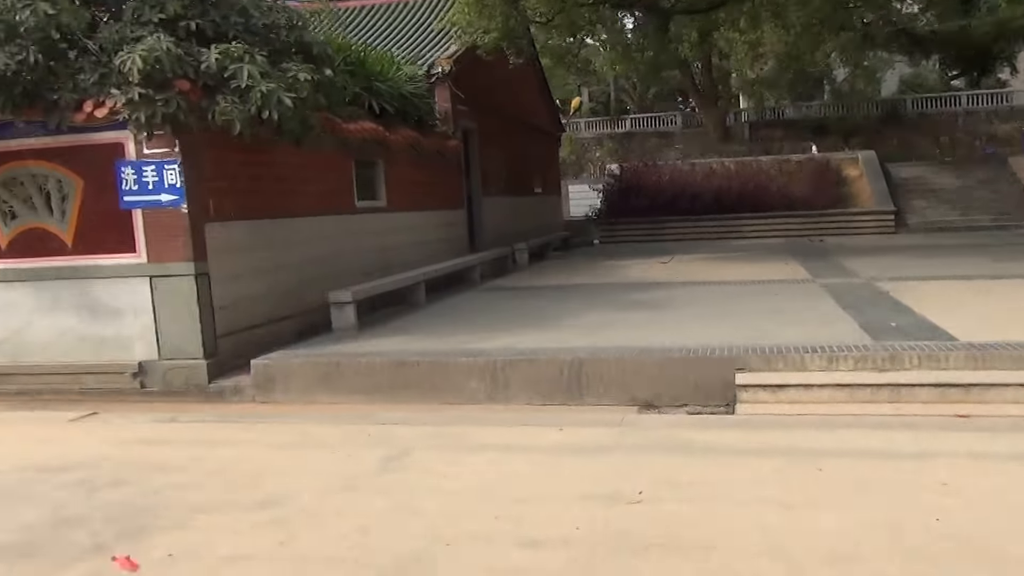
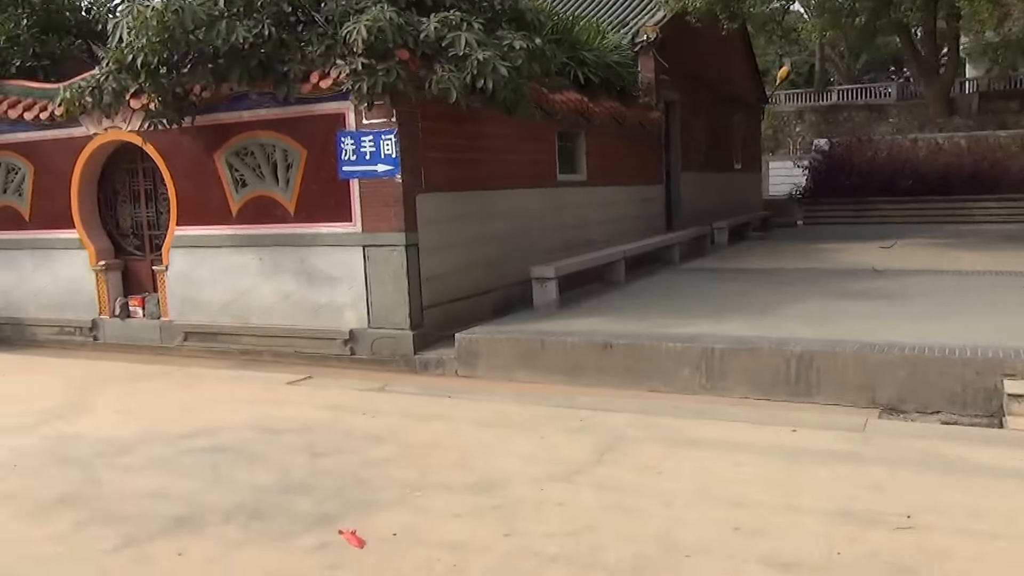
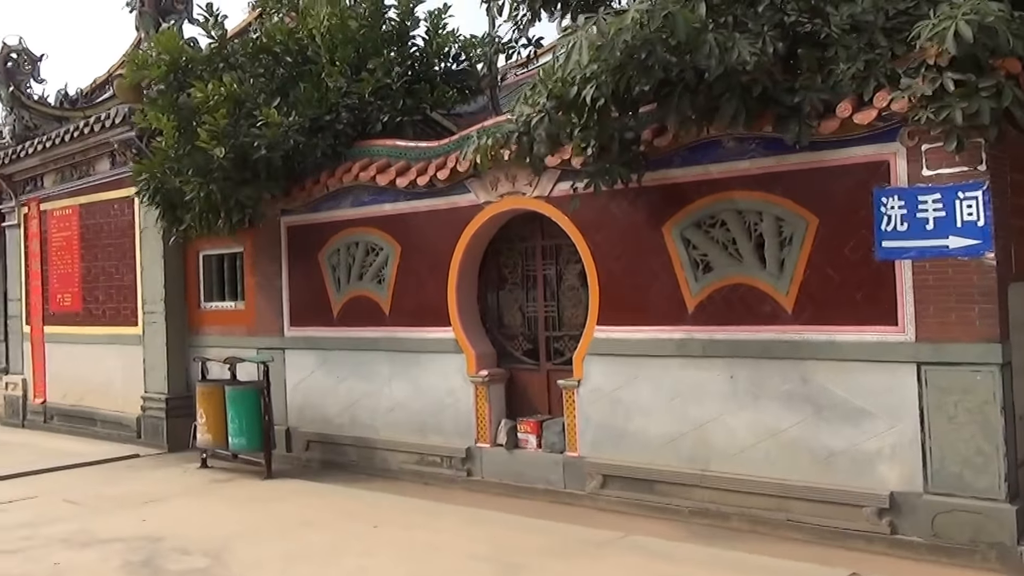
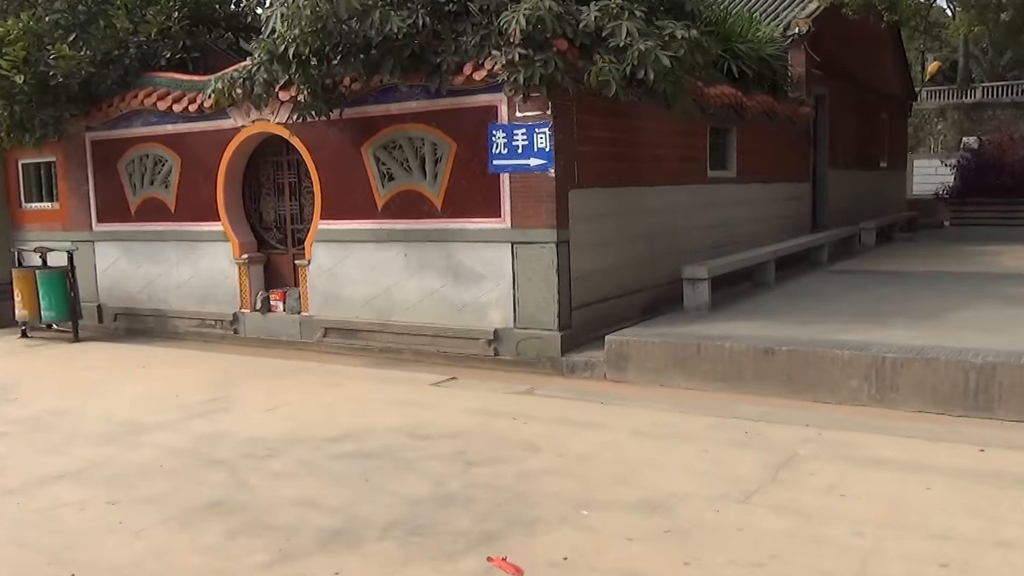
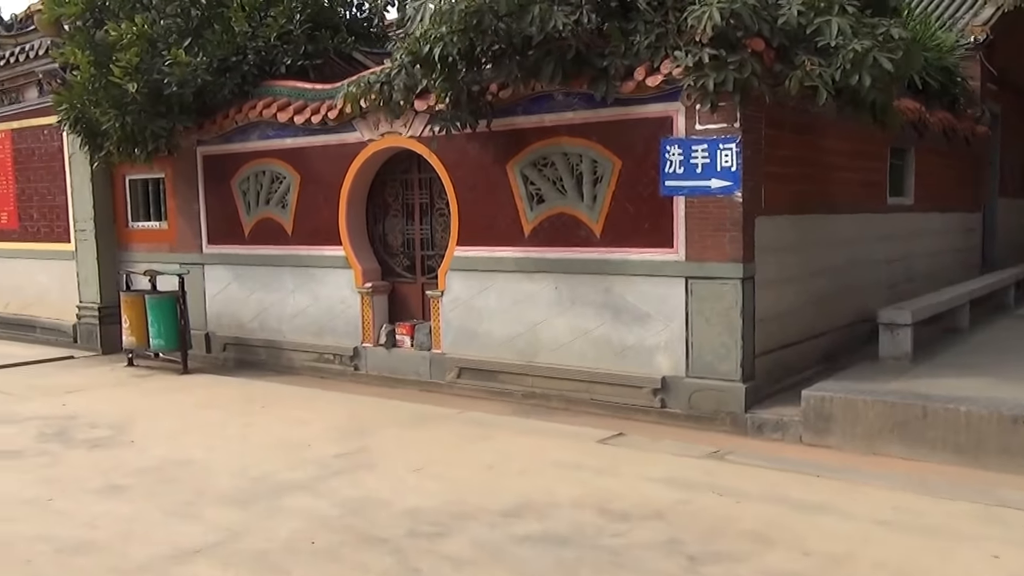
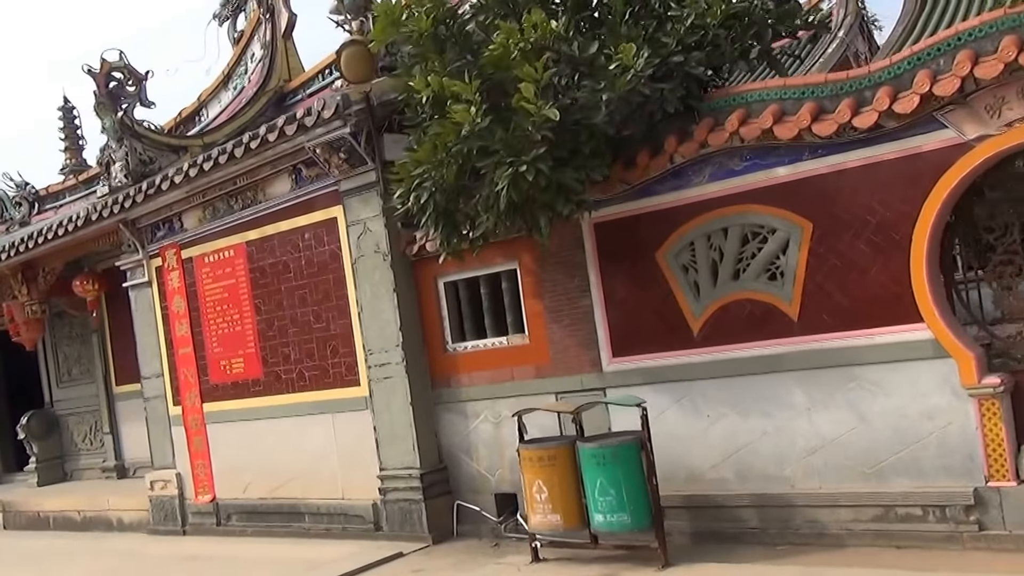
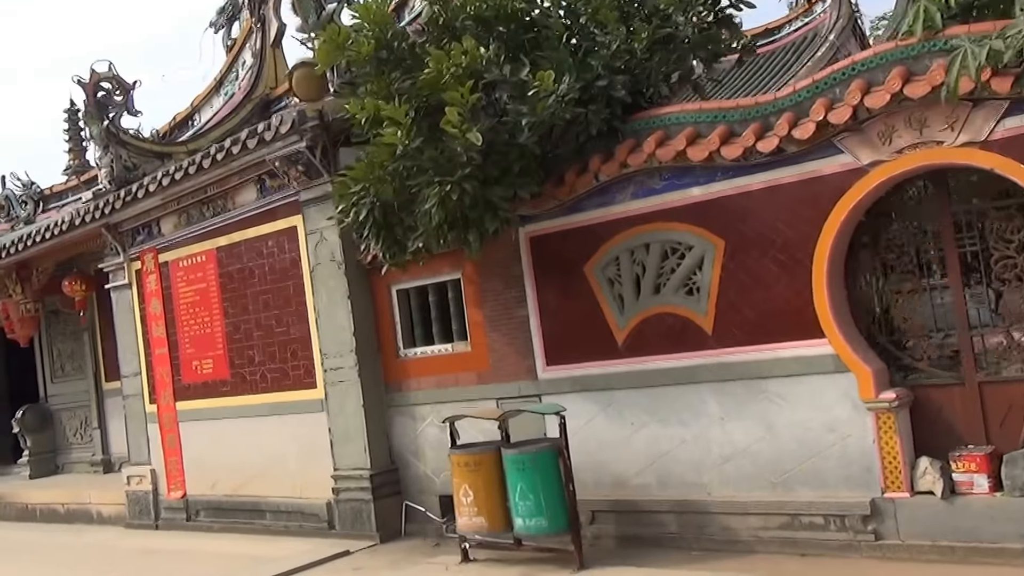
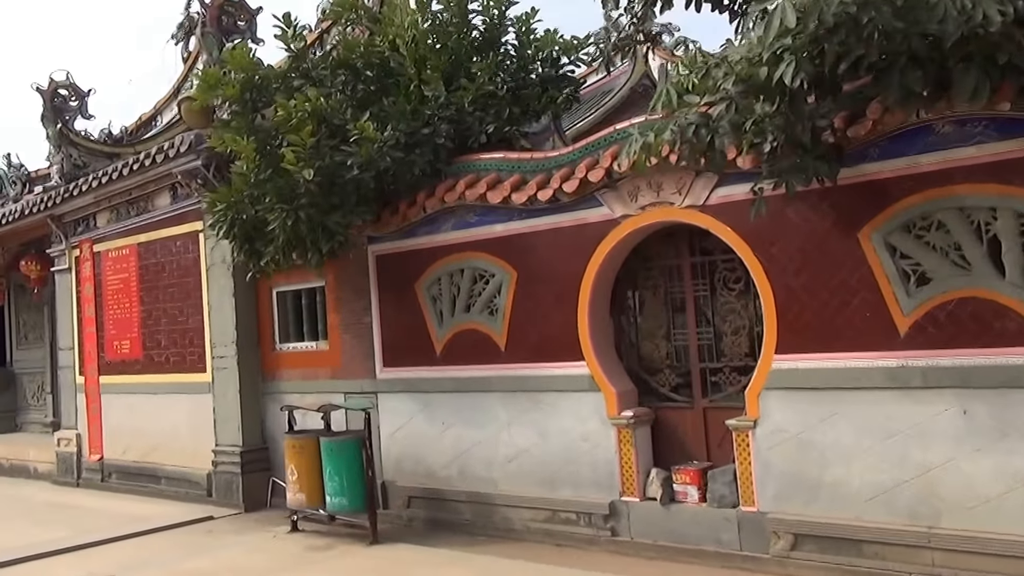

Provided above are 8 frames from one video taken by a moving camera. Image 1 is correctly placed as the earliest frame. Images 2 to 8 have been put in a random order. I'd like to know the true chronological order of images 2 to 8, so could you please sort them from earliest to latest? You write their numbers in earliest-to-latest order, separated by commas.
2, 4, 5, 3, 8, 7, 6
